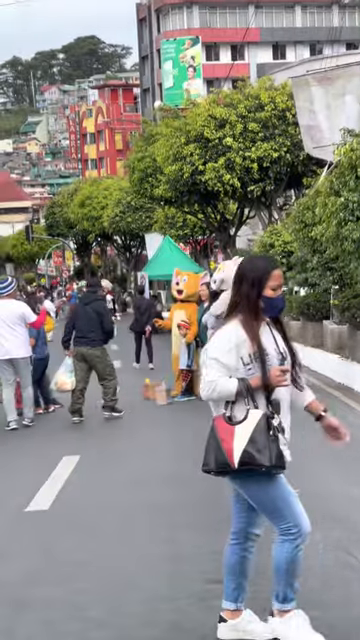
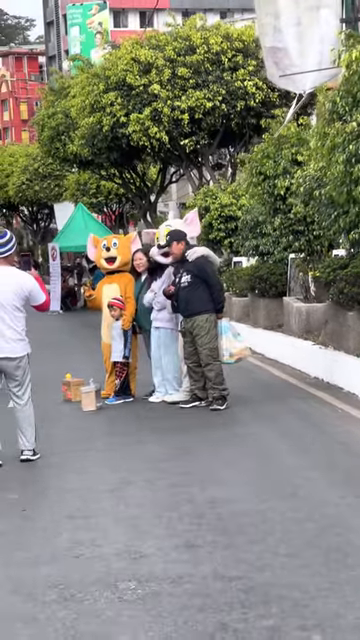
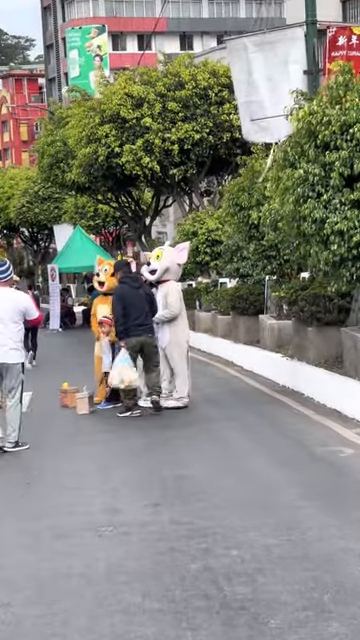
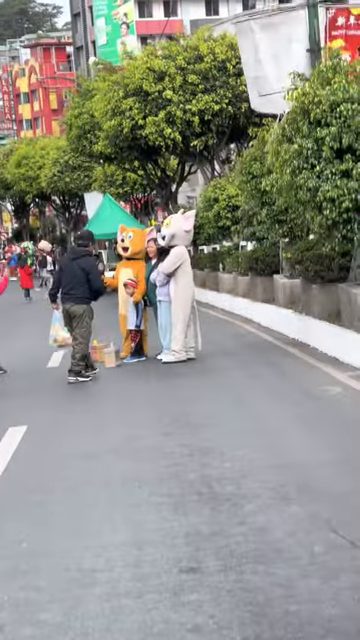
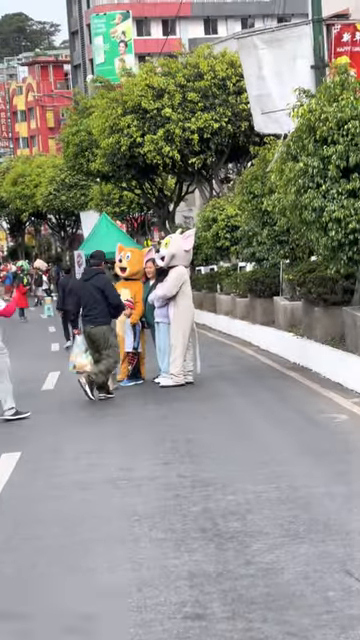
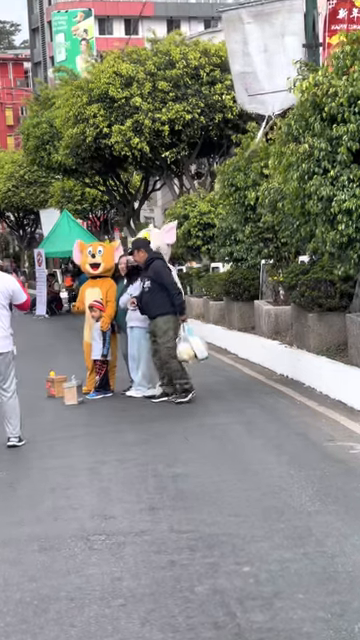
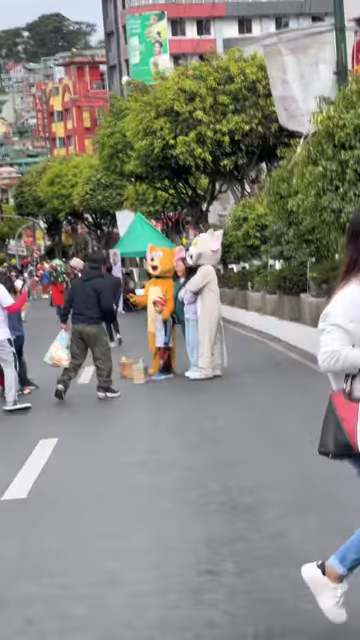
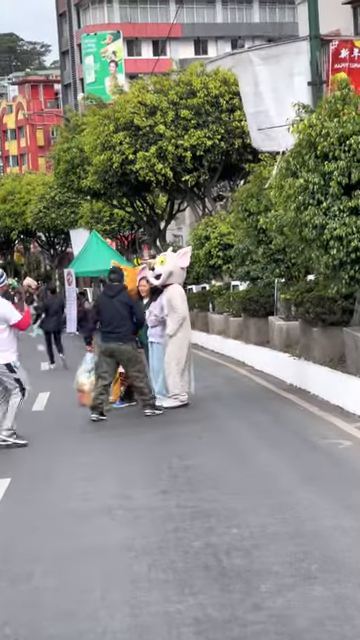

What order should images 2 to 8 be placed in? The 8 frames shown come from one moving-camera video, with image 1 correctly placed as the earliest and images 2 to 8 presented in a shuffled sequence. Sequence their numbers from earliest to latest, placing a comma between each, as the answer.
7, 4, 5, 8, 3, 6, 2
